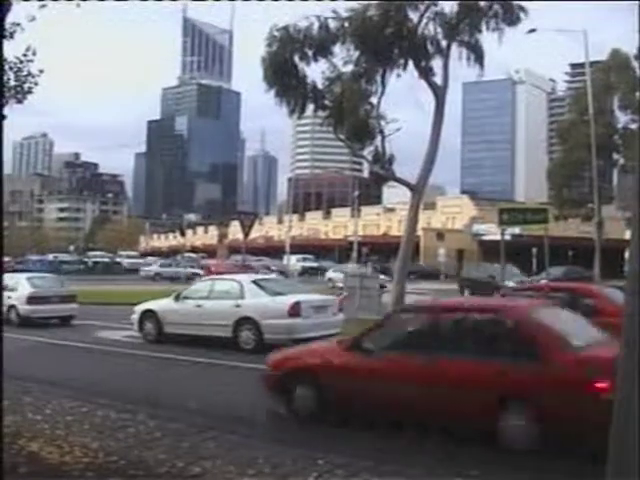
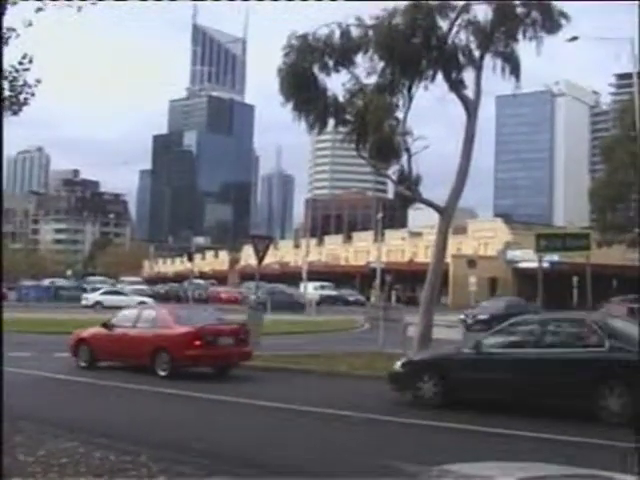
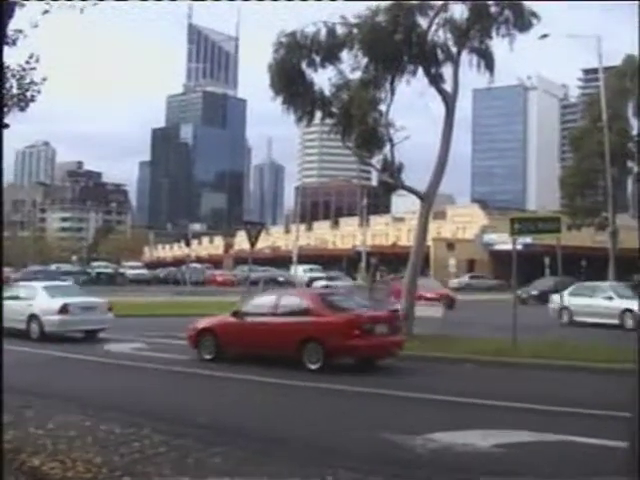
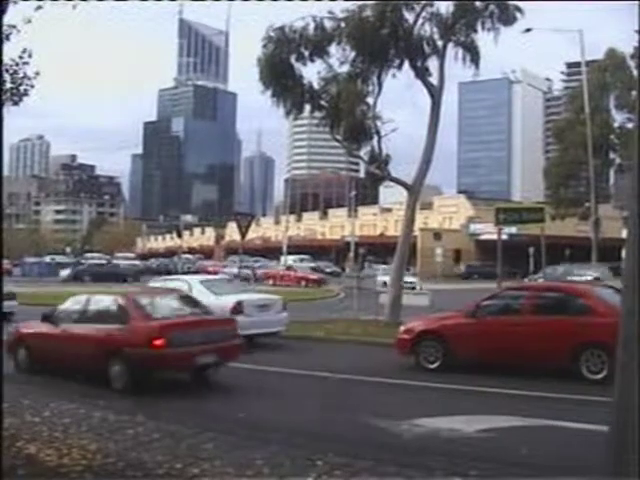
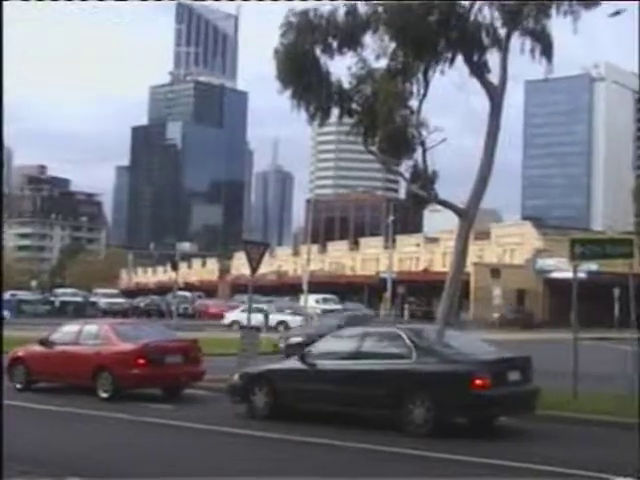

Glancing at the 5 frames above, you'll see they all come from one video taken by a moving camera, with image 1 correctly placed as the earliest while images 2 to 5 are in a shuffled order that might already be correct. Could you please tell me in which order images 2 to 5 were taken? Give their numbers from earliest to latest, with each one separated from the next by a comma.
4, 3, 2, 5
